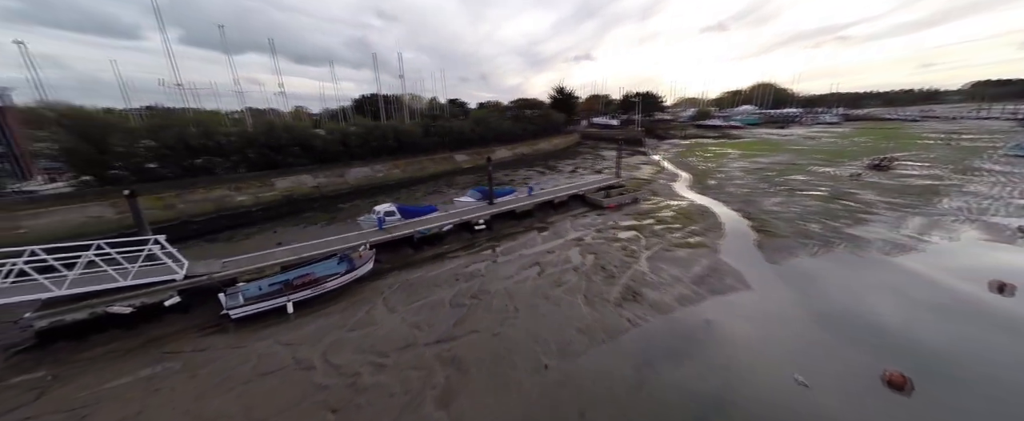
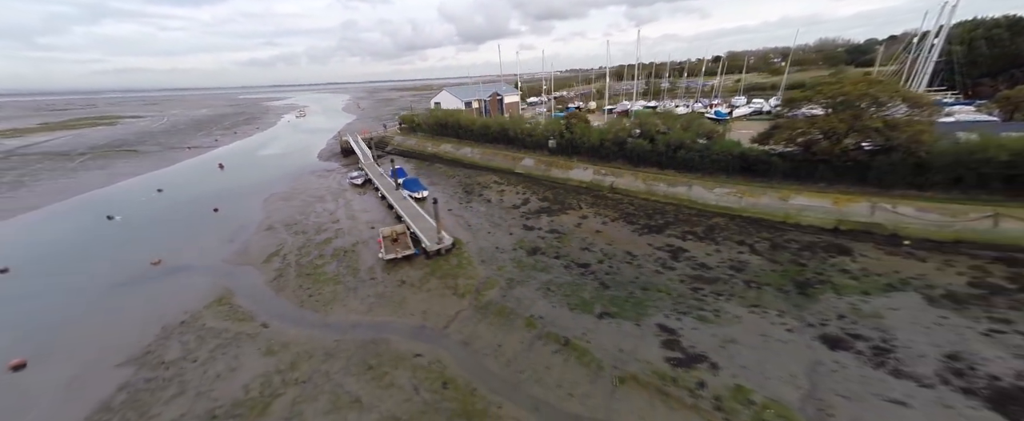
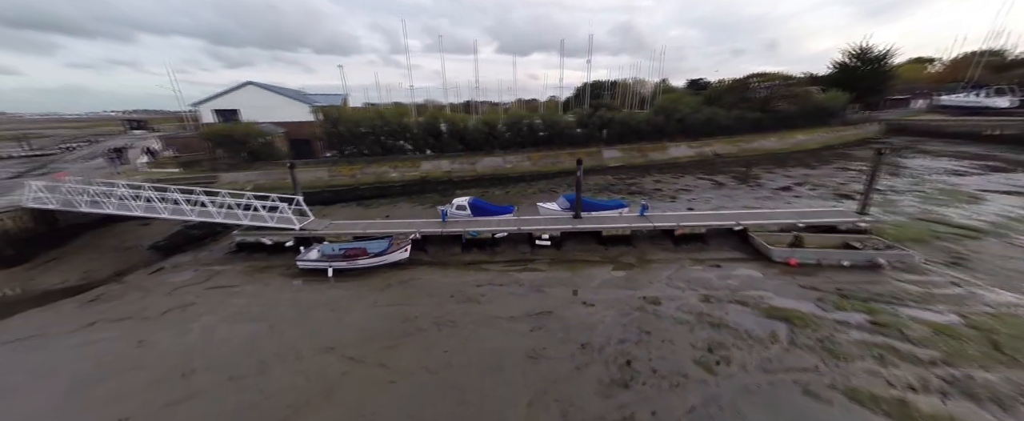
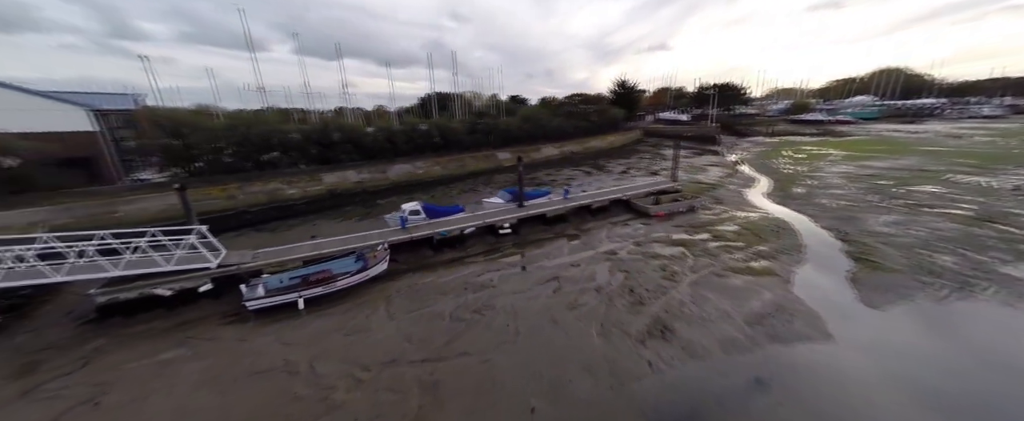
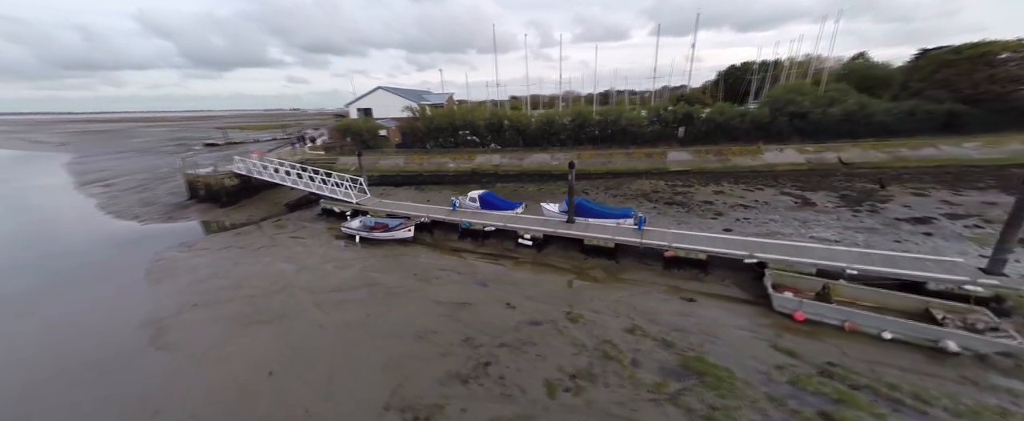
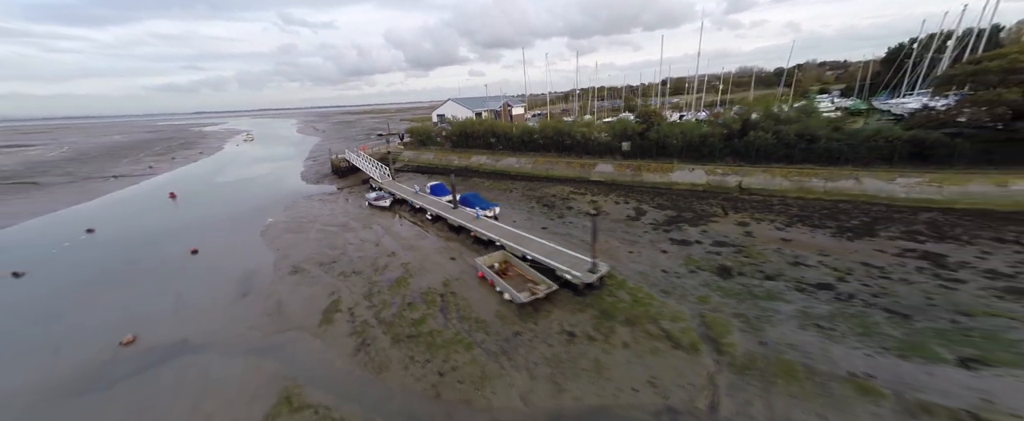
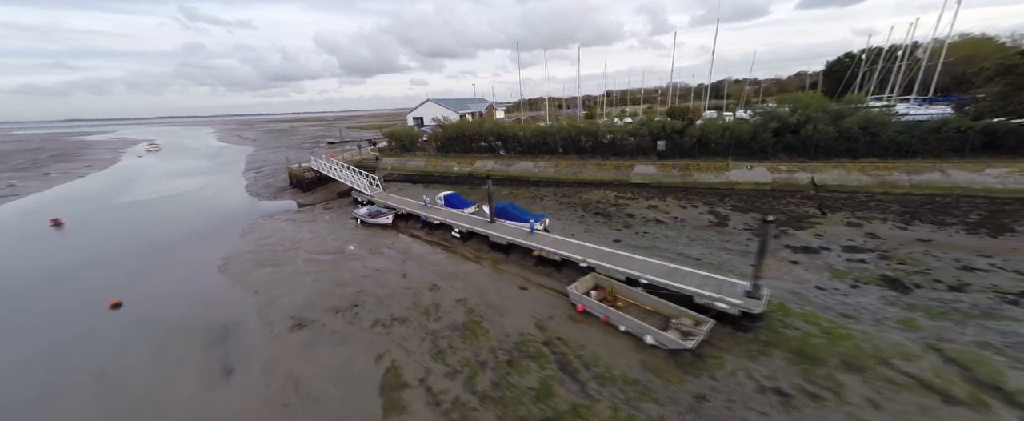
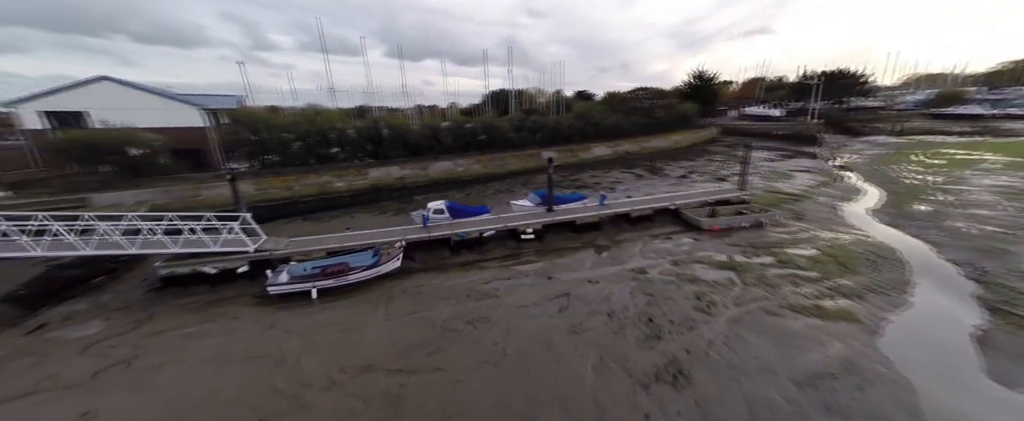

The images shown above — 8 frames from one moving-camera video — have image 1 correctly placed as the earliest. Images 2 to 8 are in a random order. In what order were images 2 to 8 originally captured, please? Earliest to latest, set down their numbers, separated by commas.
4, 8, 3, 5, 7, 6, 2
